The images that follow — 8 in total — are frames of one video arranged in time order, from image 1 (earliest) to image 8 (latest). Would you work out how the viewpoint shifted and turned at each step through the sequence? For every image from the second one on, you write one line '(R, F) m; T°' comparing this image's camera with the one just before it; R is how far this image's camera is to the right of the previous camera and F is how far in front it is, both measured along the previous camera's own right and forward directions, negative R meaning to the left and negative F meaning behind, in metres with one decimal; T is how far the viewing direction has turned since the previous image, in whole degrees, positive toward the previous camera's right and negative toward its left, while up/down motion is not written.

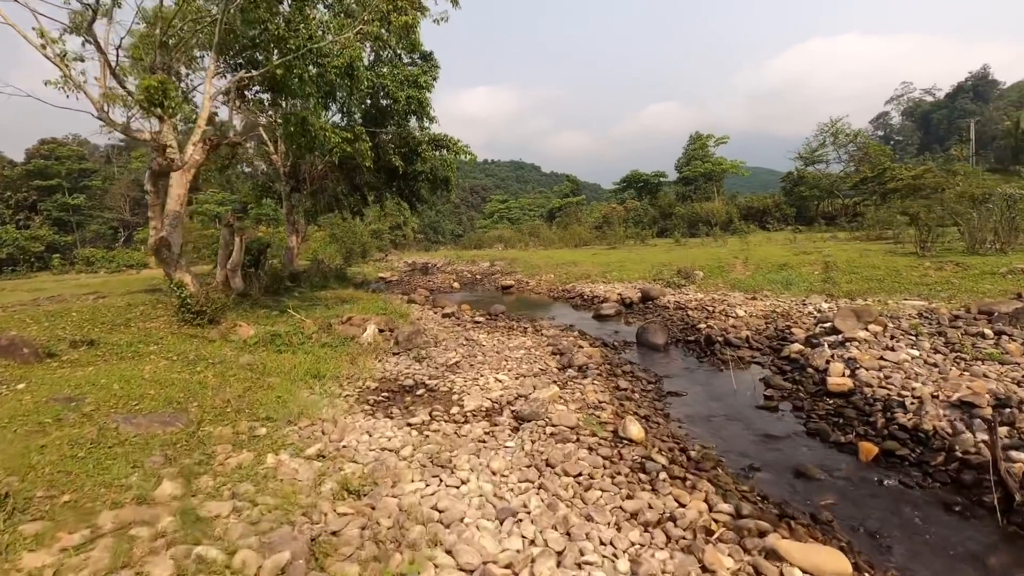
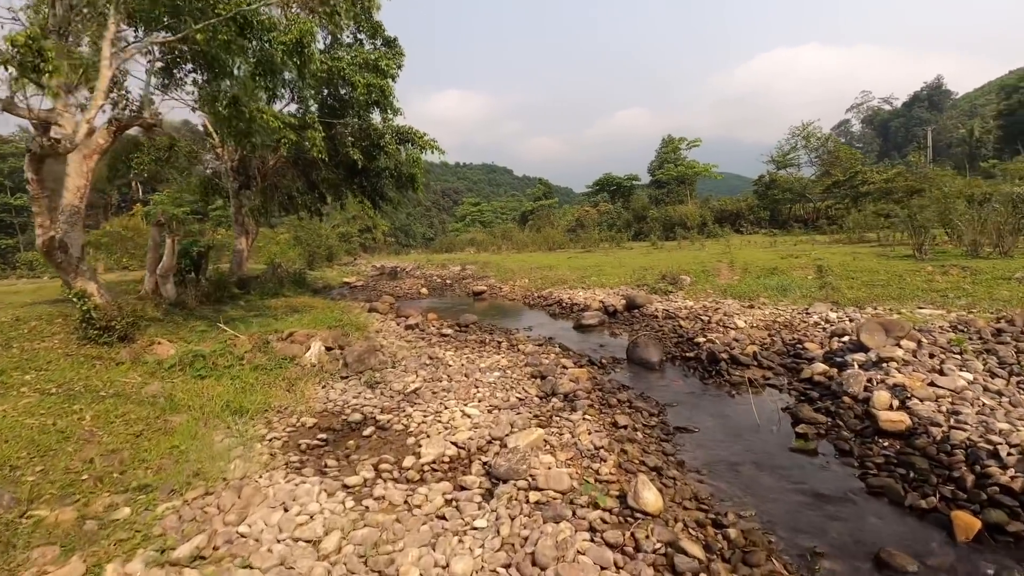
(0.0, +2.0) m; +3°
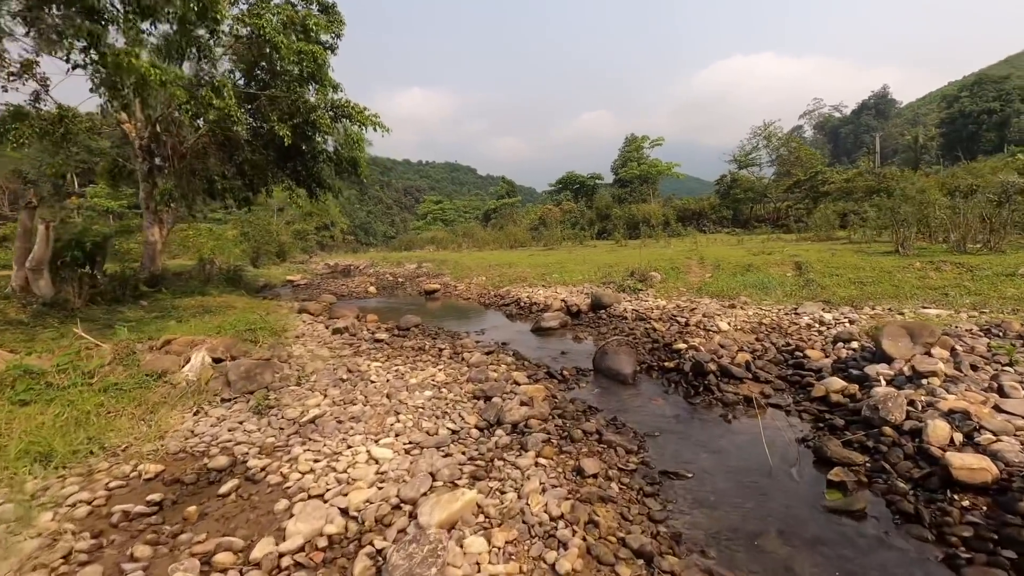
(+0.4, +2.3) m; +4°
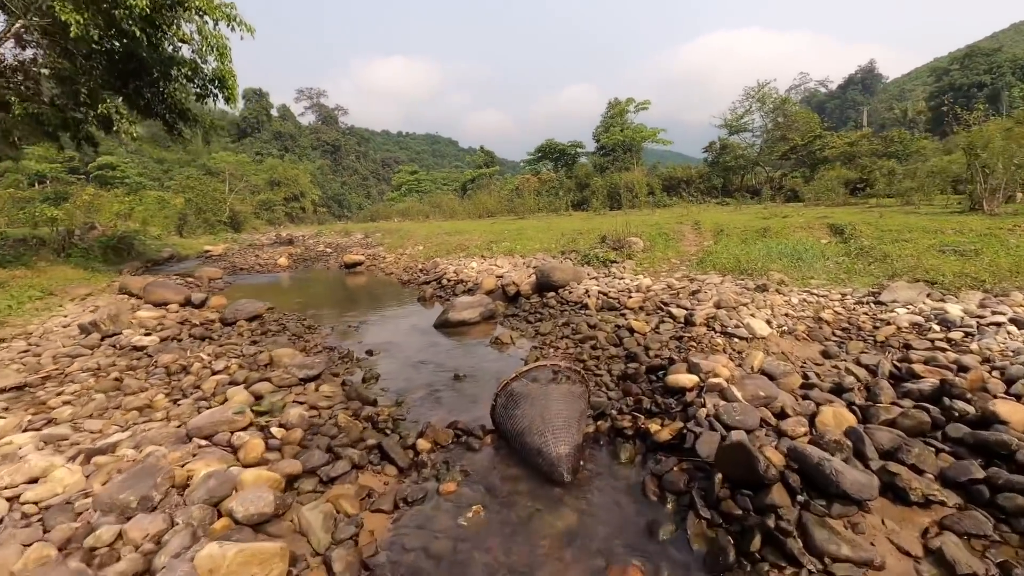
(+1.6, +5.6) m; +2°
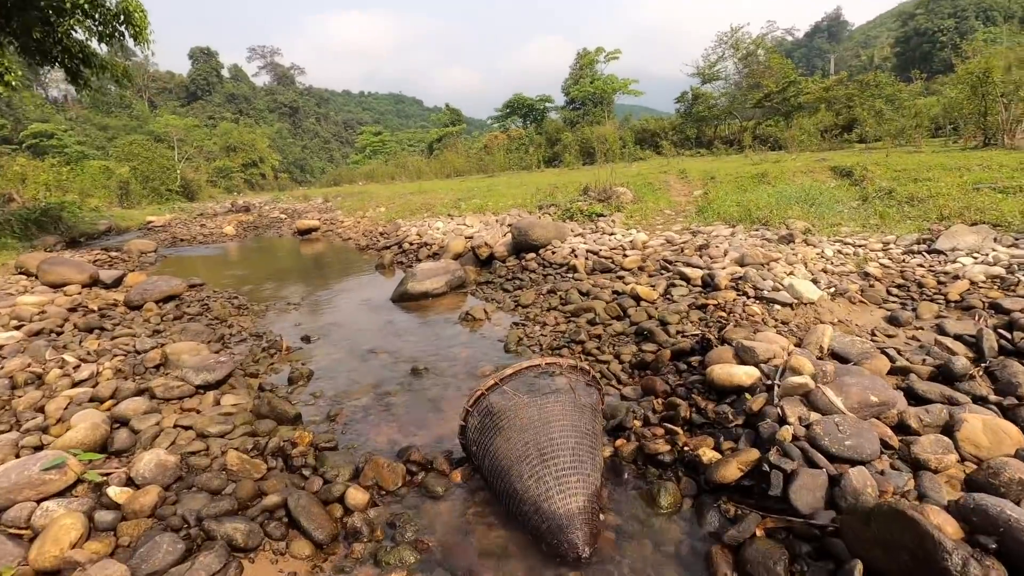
(0.0, +1.5) m; +3°
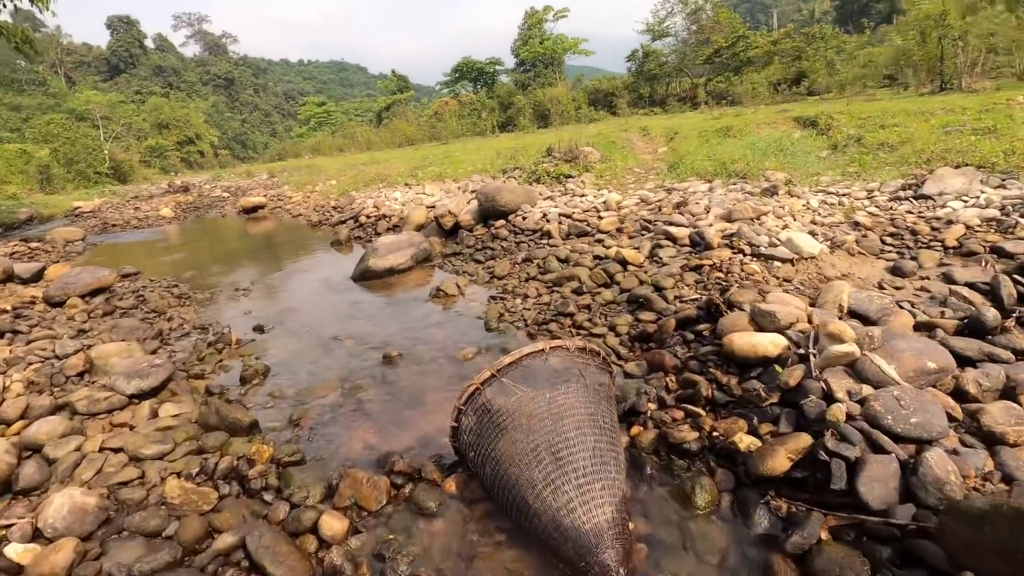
(-0.2, +0.5) m; +4°
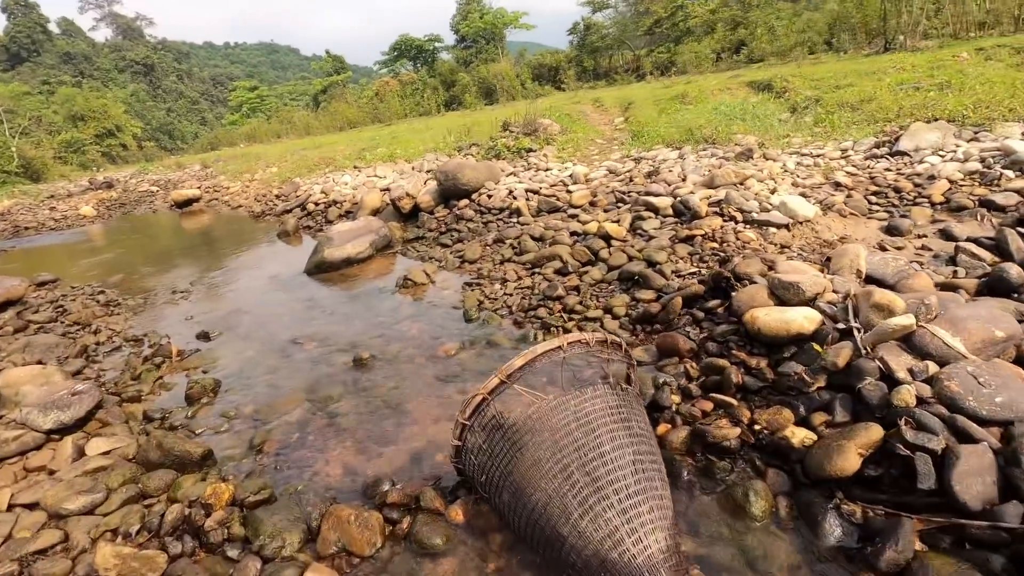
(-0.2, +0.4) m; +5°
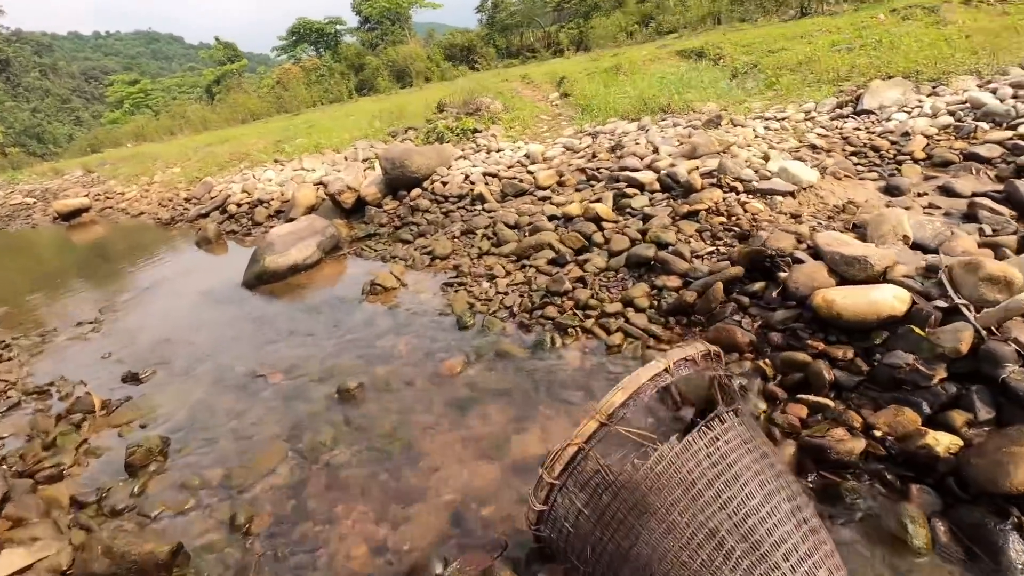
(-0.5, +0.5) m; +8°
